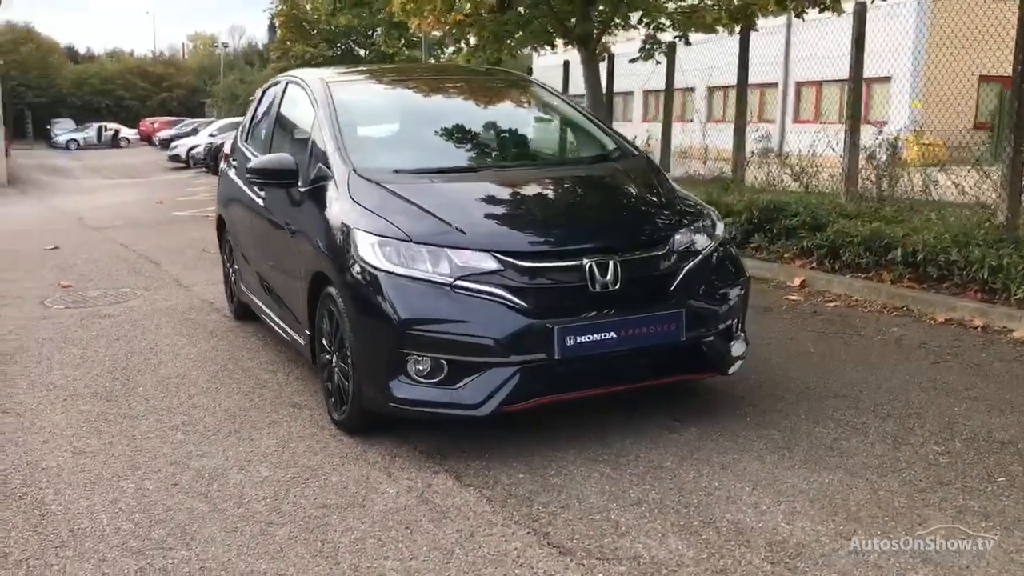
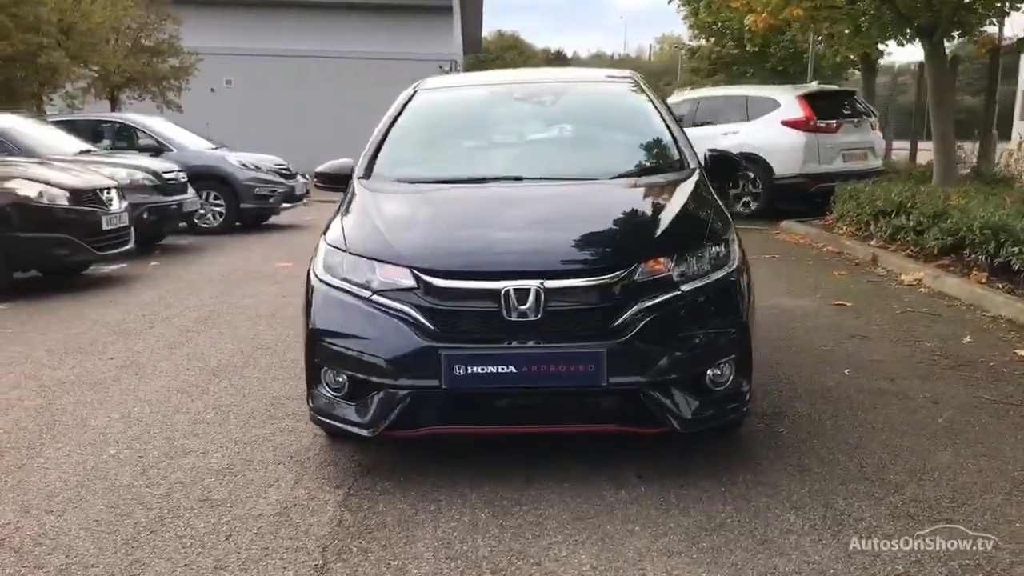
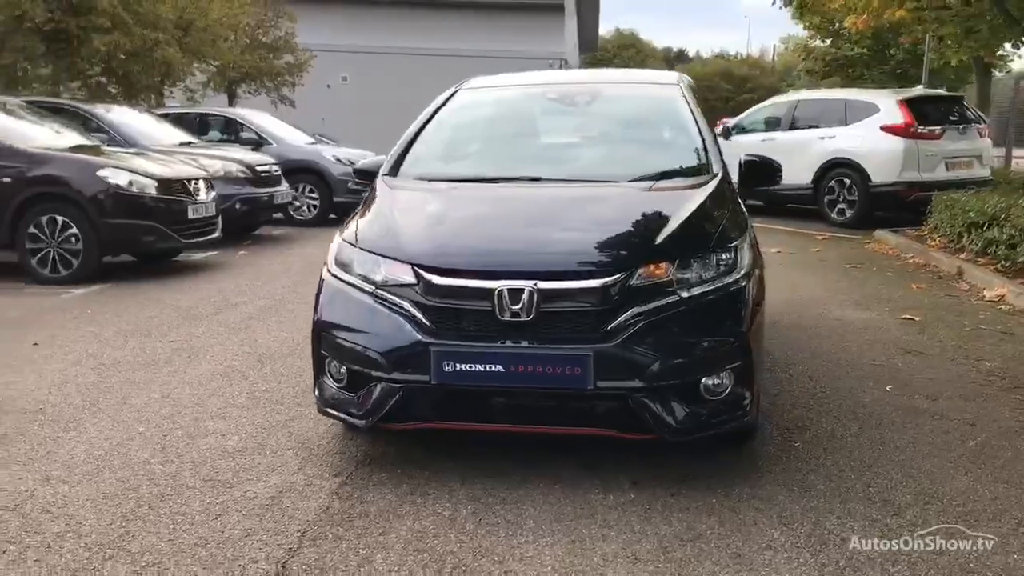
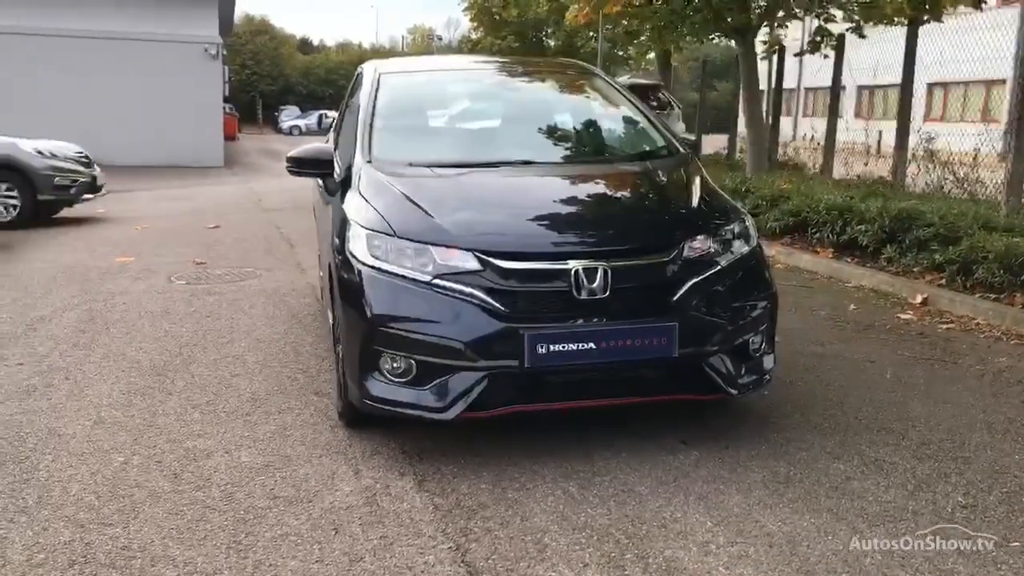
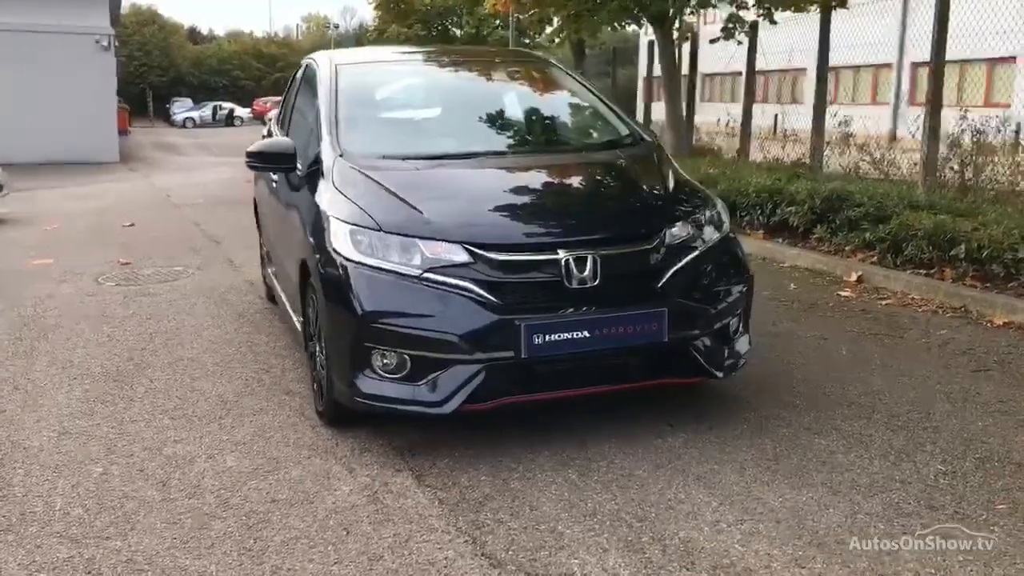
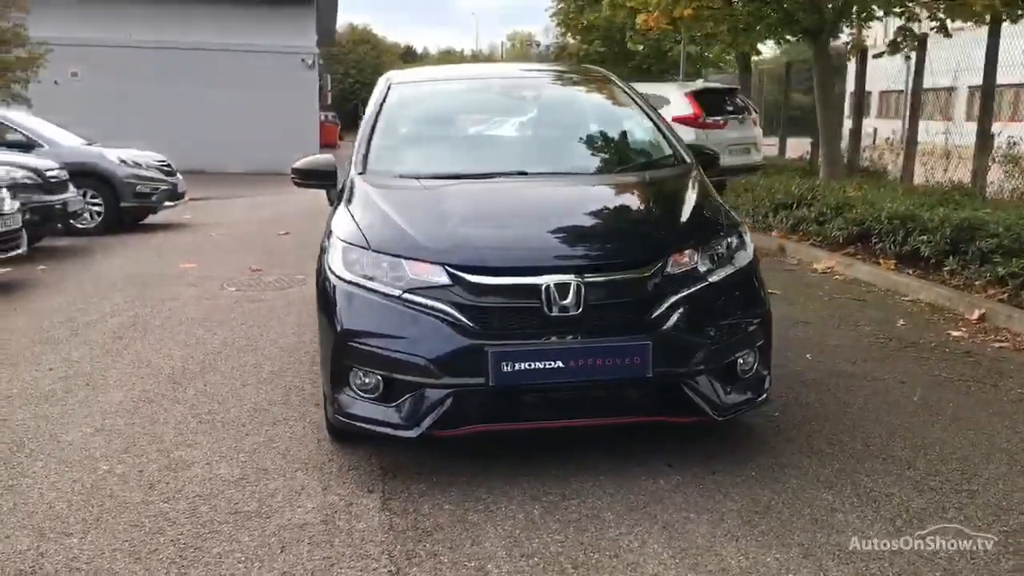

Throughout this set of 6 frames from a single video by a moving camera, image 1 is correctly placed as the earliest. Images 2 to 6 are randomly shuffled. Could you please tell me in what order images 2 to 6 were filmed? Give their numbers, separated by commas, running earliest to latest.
5, 4, 6, 2, 3
